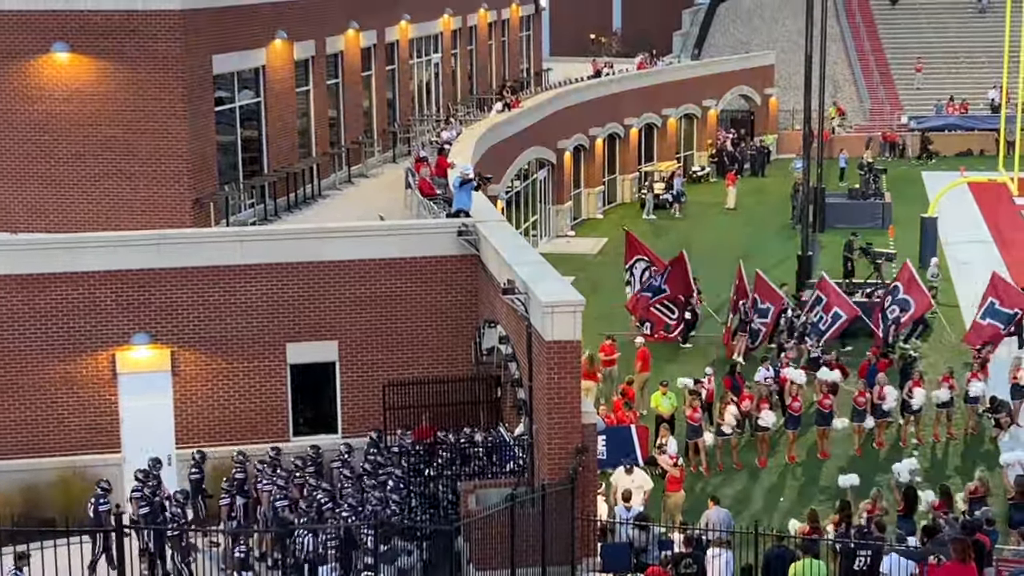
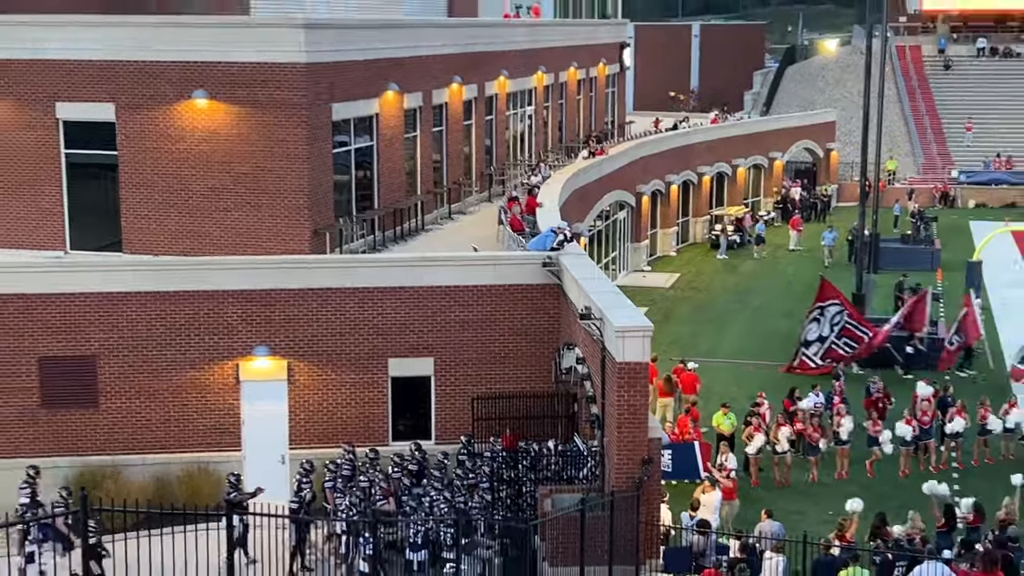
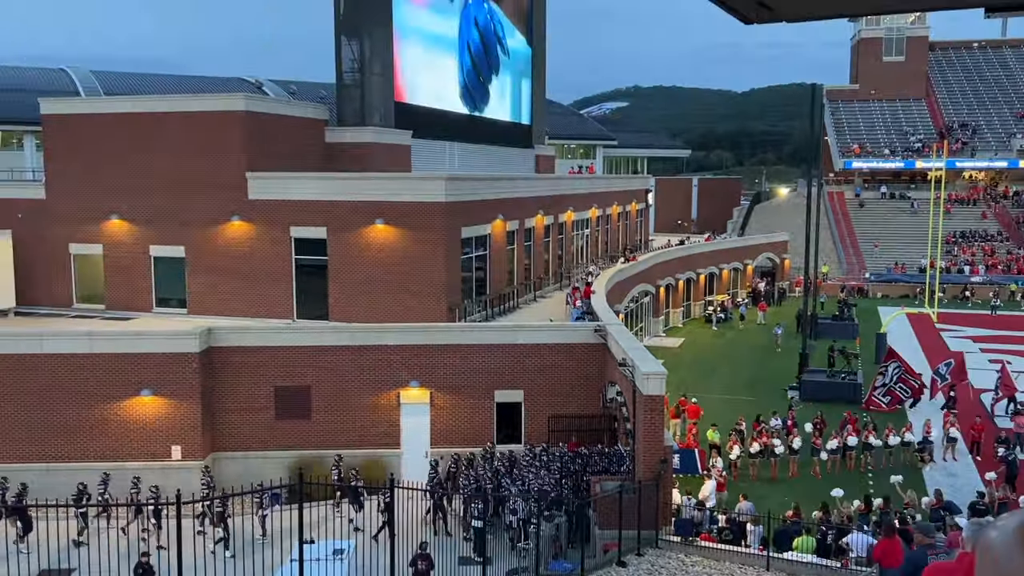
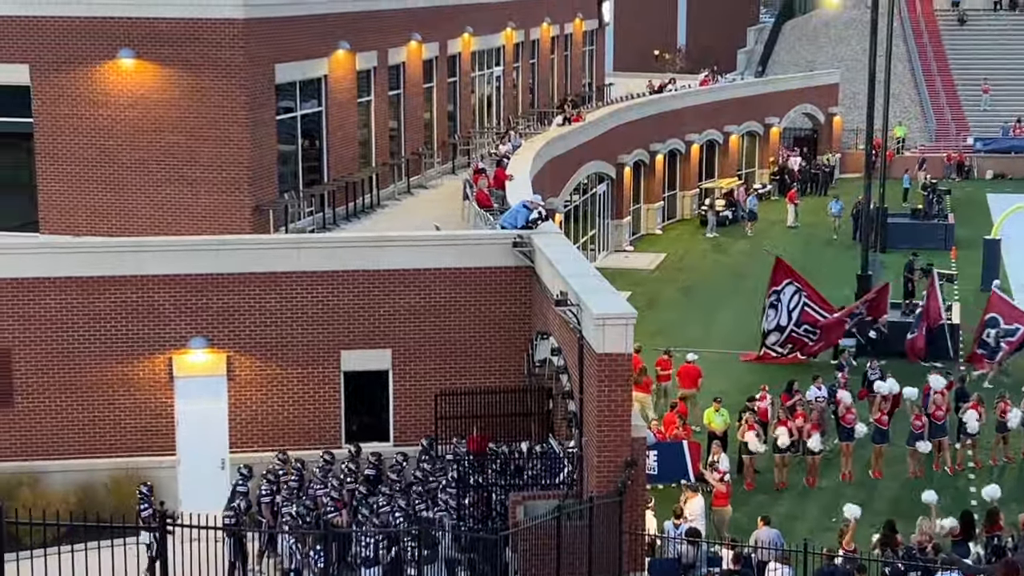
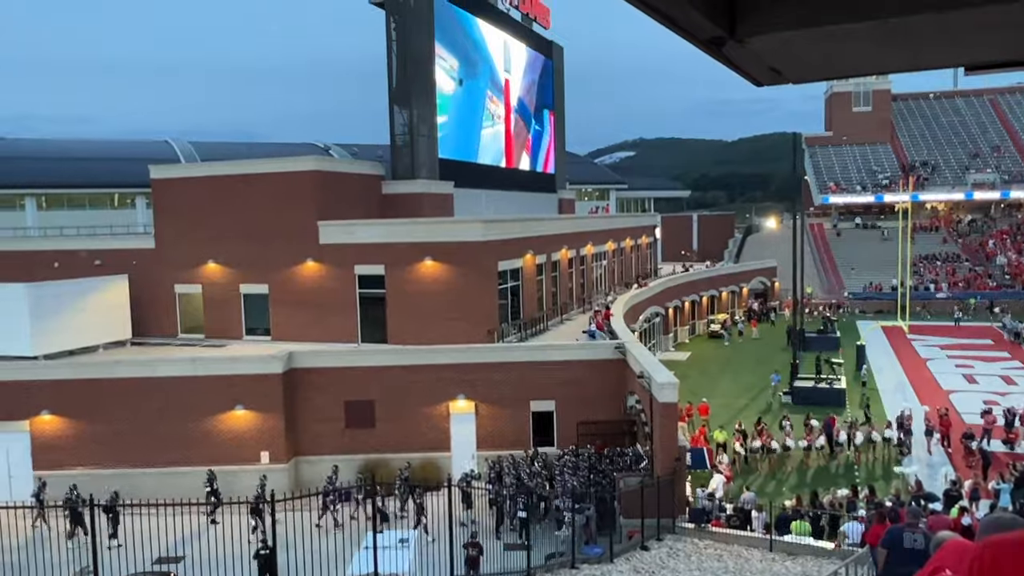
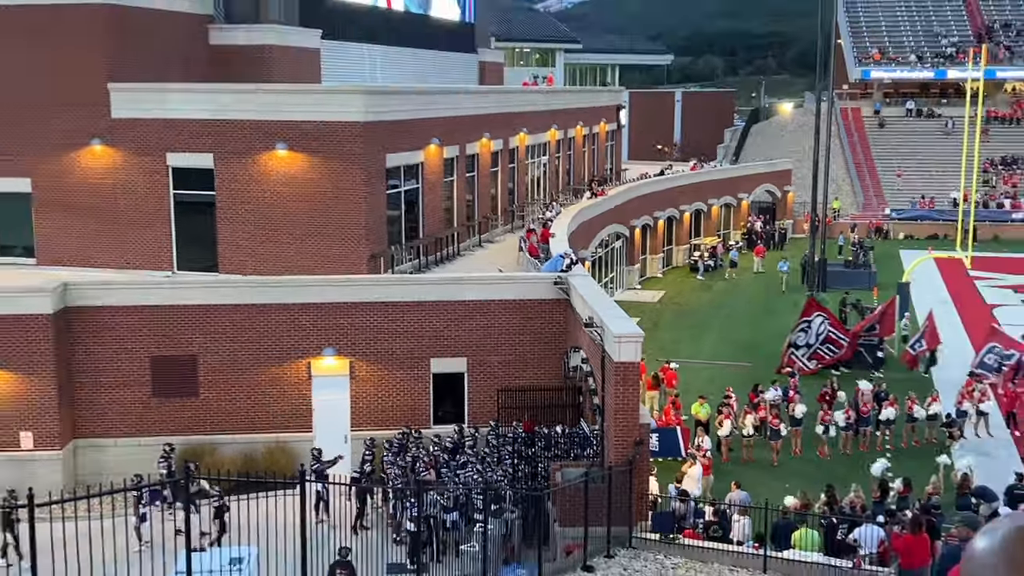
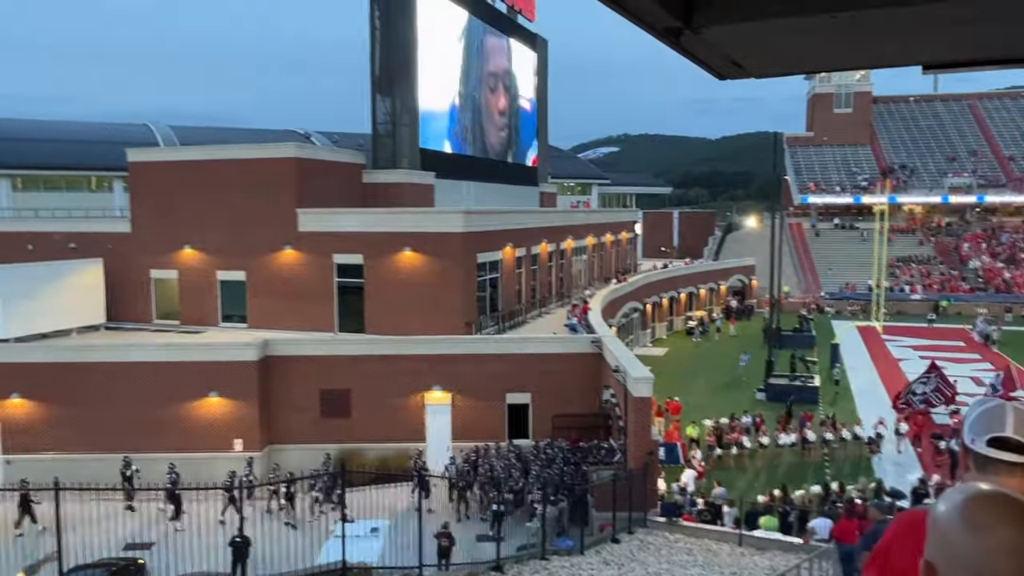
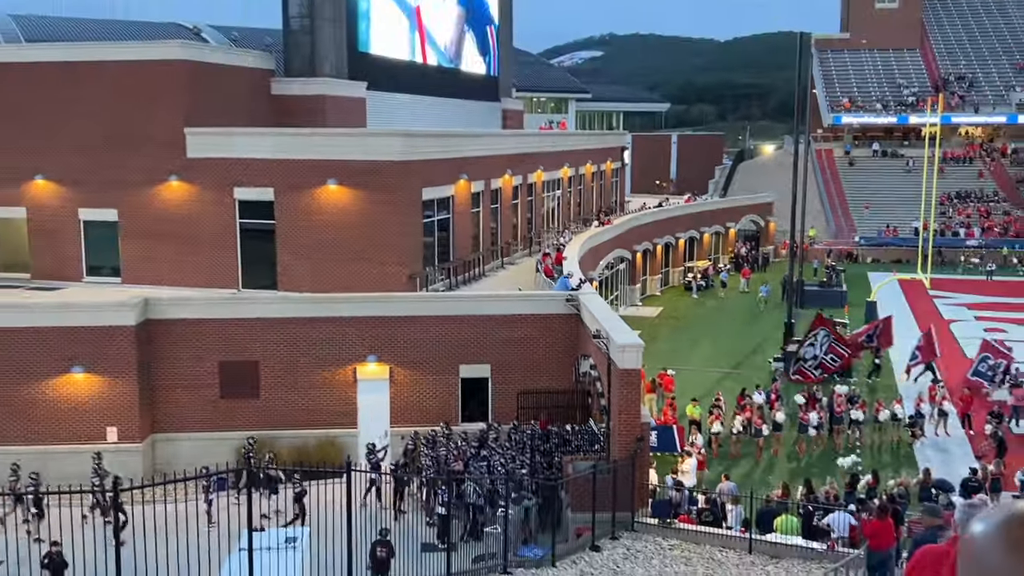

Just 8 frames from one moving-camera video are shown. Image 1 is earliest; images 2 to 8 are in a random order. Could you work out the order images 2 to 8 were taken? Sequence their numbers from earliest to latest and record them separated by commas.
4, 2, 6, 8, 3, 7, 5
